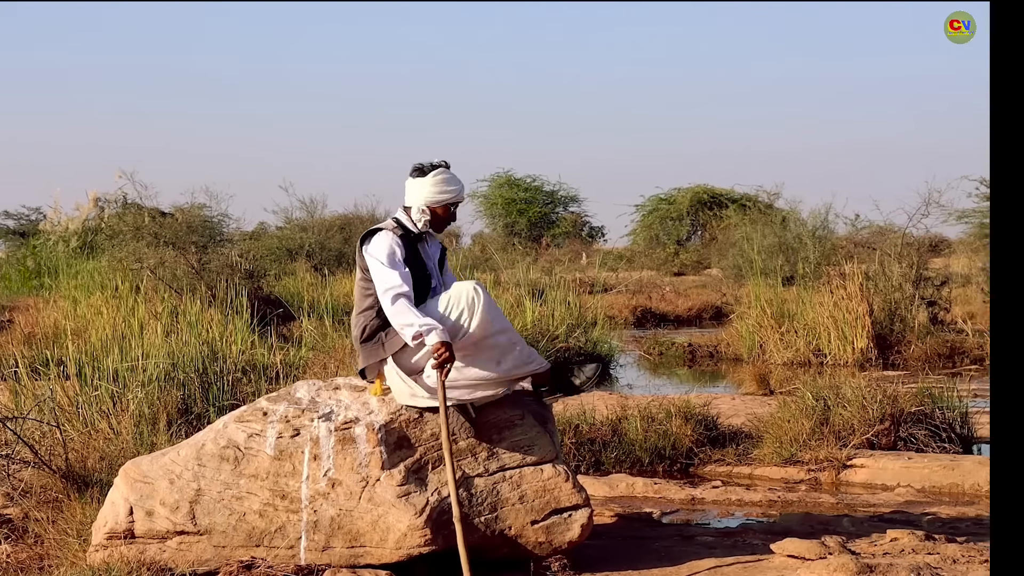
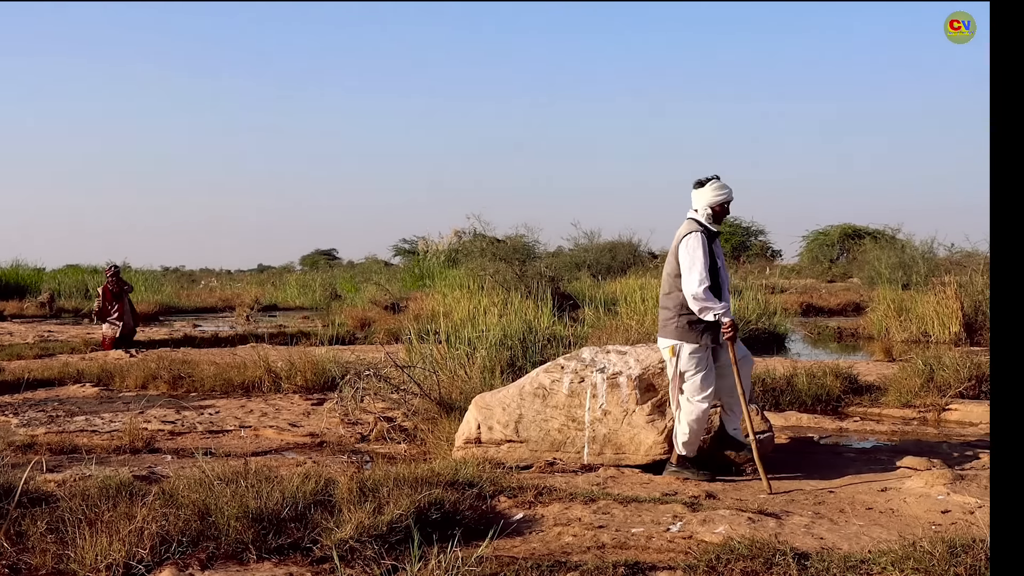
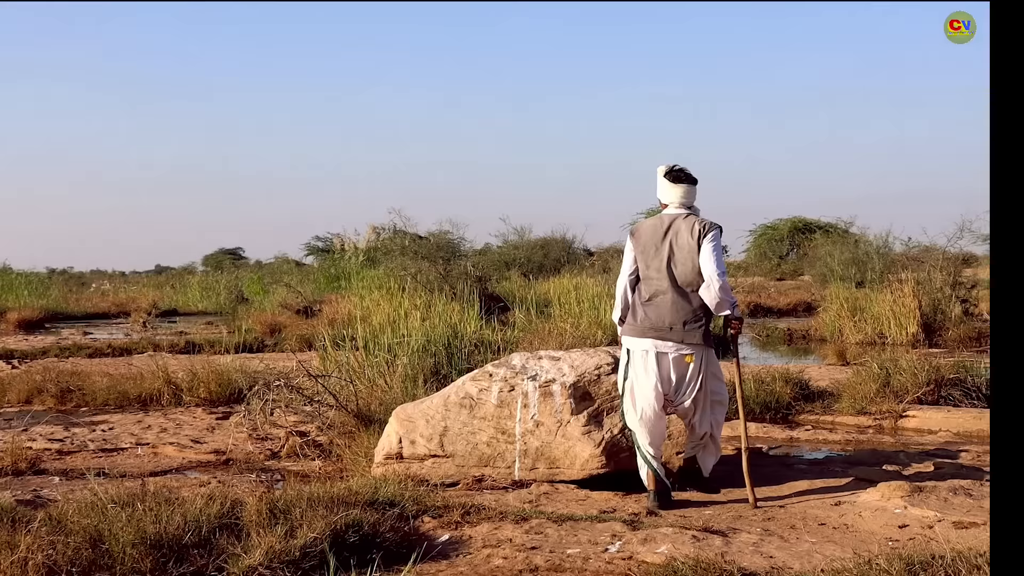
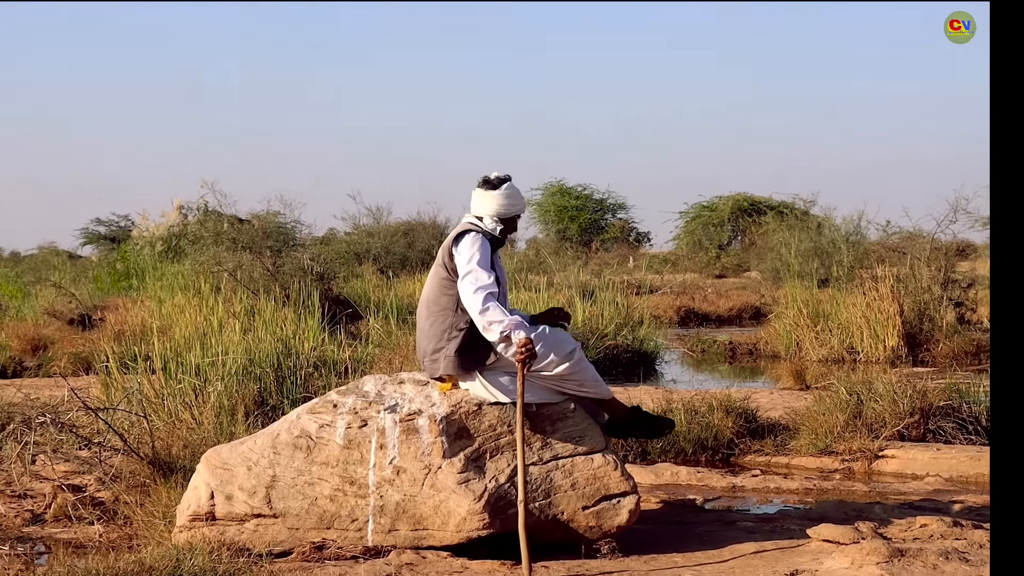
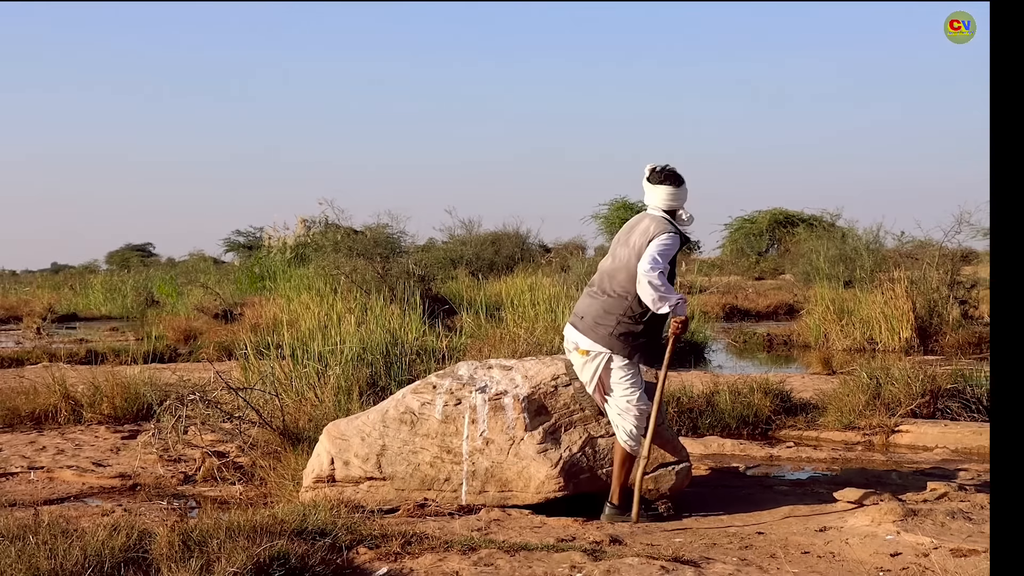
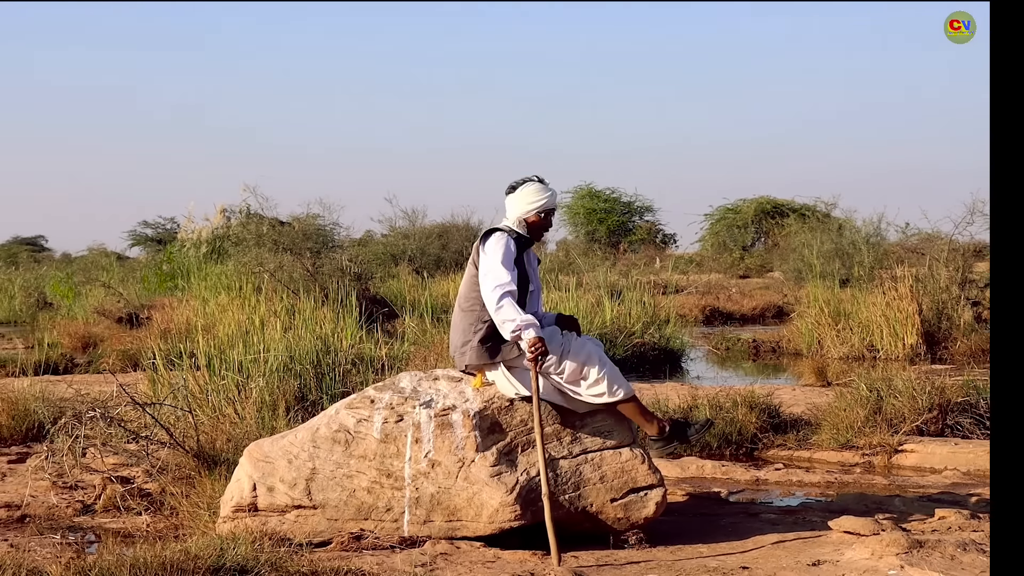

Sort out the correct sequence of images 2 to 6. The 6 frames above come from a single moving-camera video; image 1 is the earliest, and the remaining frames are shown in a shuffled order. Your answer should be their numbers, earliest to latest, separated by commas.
4, 6, 5, 3, 2
